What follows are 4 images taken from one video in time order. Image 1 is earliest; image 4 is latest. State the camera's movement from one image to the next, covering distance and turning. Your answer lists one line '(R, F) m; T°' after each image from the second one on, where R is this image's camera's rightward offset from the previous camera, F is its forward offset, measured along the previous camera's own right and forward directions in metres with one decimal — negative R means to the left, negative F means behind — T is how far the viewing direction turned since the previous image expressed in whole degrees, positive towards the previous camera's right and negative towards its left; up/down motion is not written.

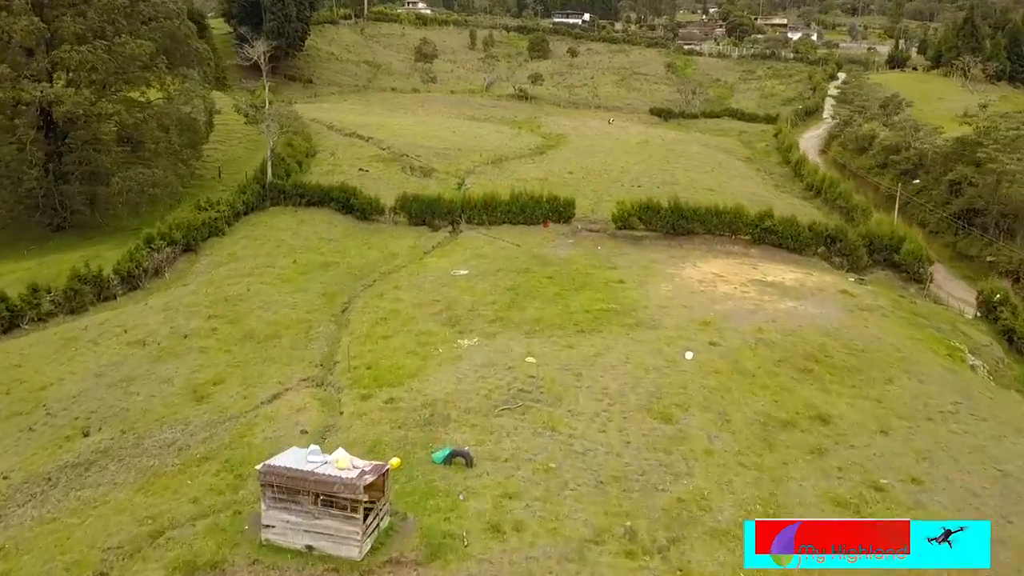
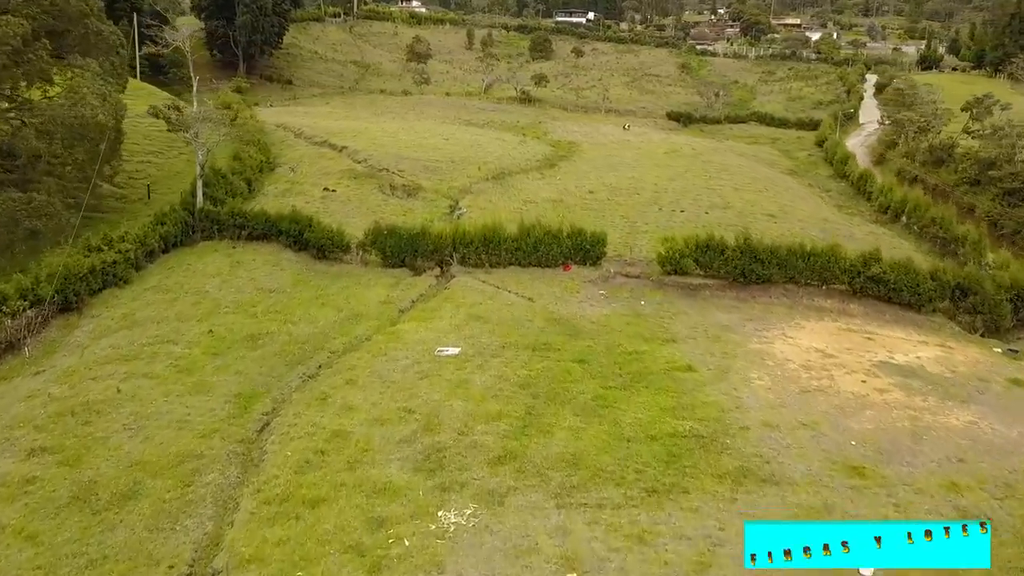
(-0.5, +9.5) m; 0°
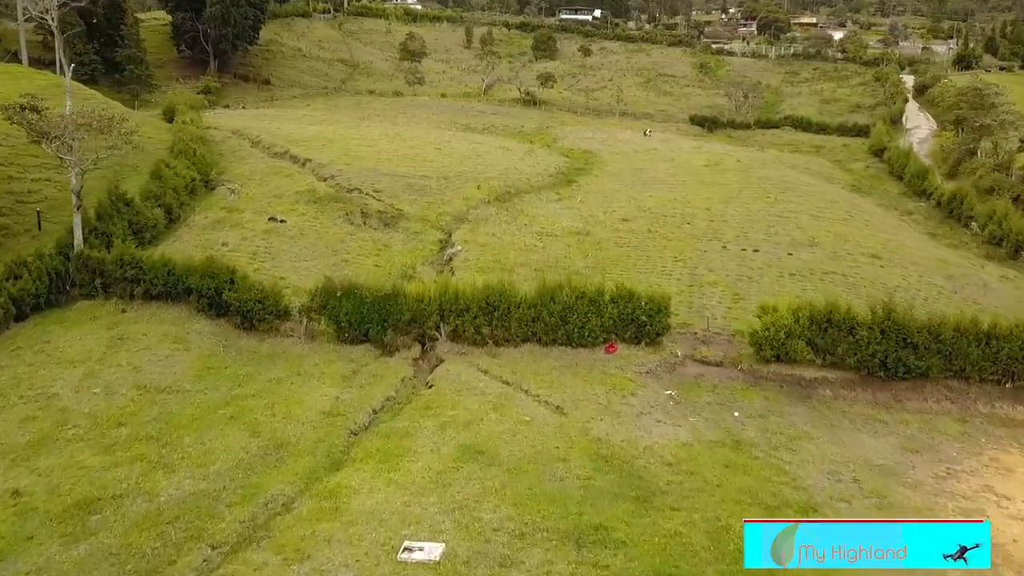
(-0.5, +9.0) m; 0°
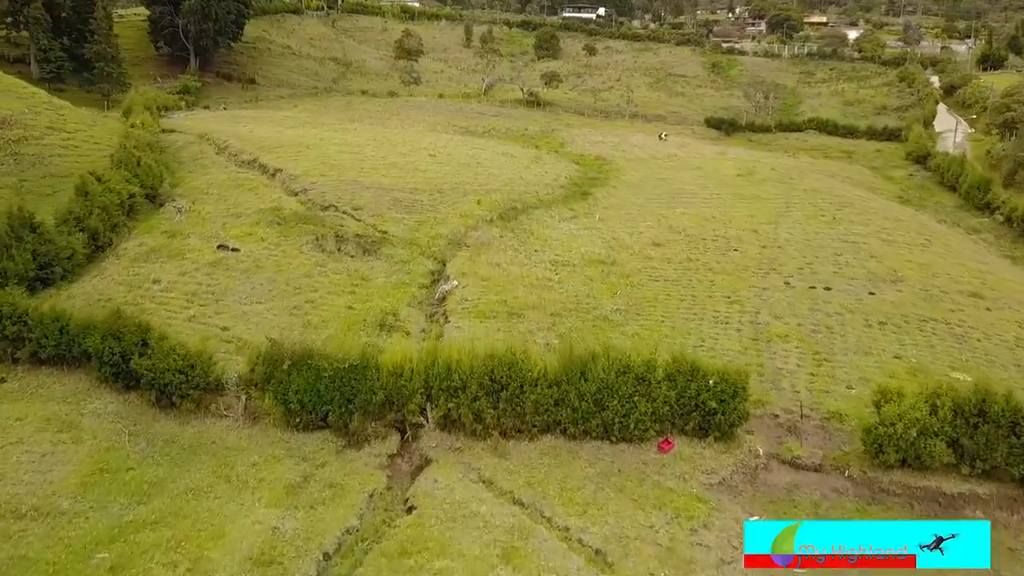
(-0.3, +5.1) m; 0°
